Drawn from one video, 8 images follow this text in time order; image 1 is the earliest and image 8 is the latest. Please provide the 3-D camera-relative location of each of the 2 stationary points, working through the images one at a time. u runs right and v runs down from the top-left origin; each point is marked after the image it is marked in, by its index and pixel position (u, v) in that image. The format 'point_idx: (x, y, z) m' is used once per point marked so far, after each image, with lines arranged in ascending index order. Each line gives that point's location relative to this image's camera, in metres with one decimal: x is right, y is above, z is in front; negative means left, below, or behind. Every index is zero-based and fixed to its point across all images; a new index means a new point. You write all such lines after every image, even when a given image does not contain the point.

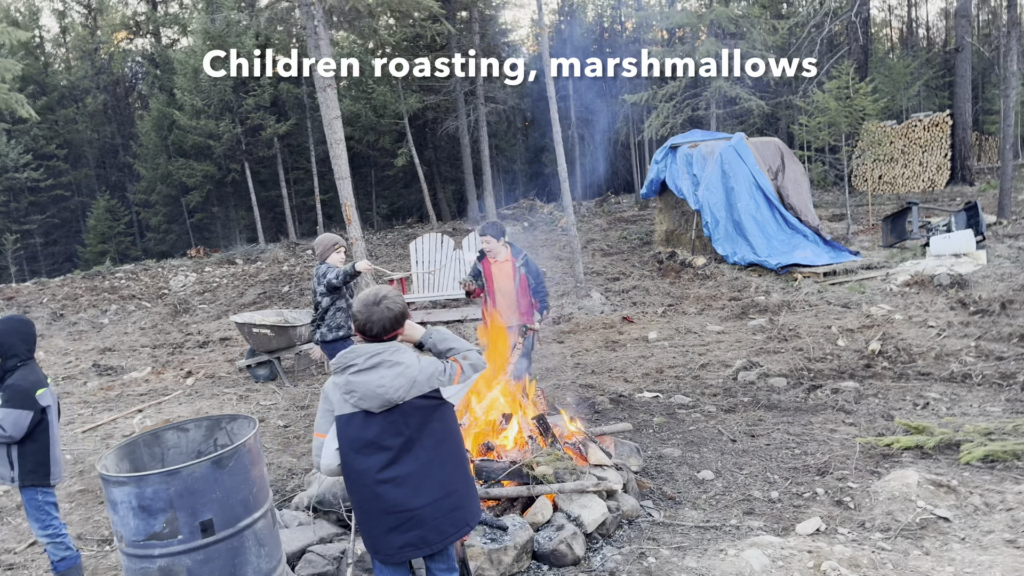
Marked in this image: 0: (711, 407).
0: (+1.4, -0.8, +5.7) m
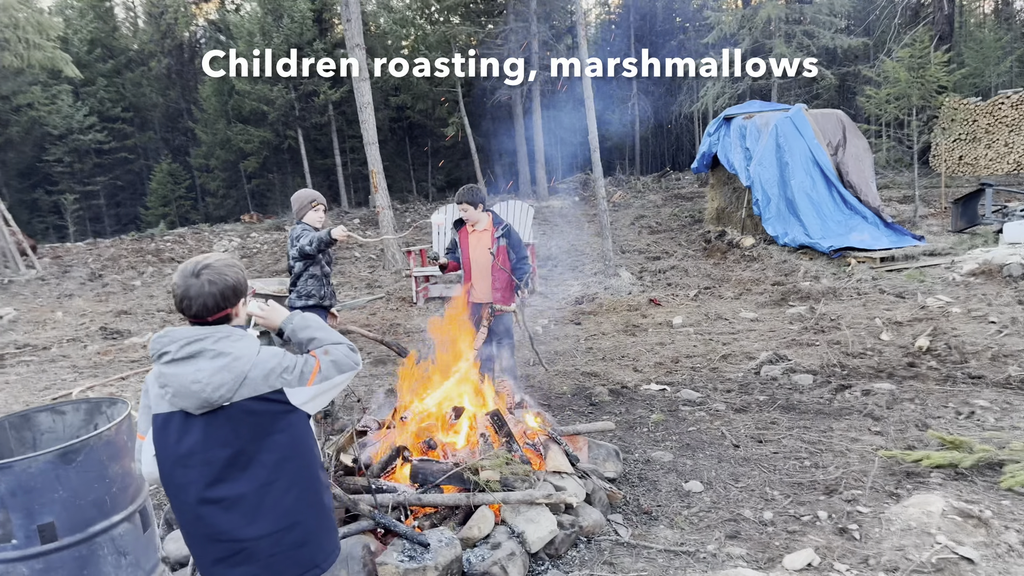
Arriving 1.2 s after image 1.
0: (+1.3, -0.7, +5.1) m
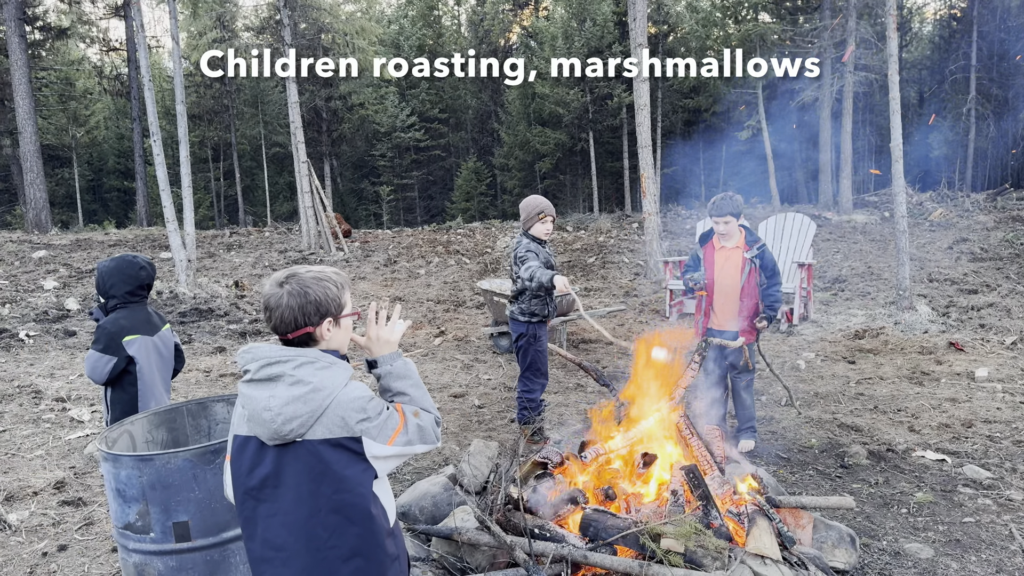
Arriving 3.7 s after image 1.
0: (+2.4, -1.0, +4.0) m
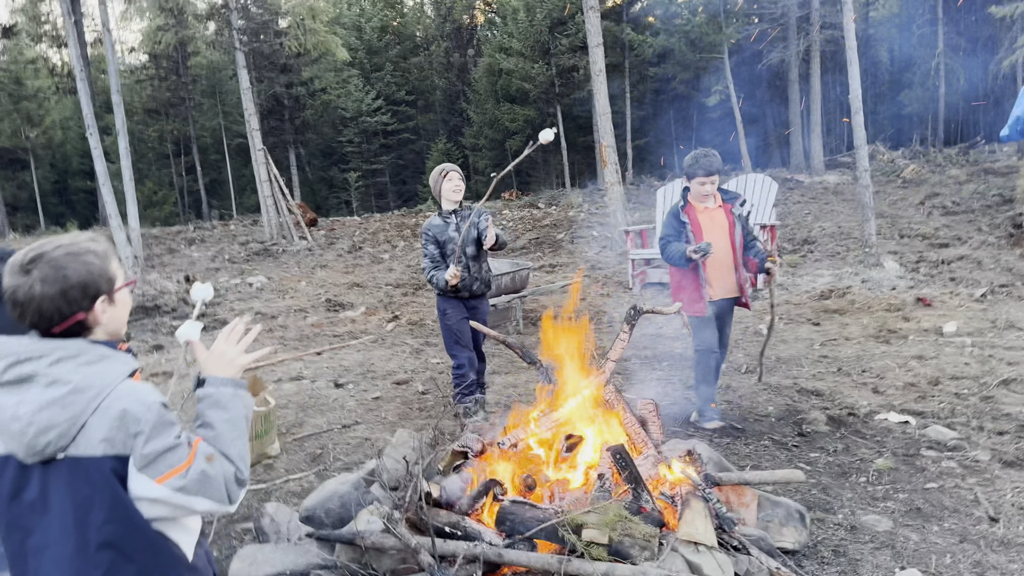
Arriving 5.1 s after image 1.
0: (+2.1, -0.8, +3.7) m
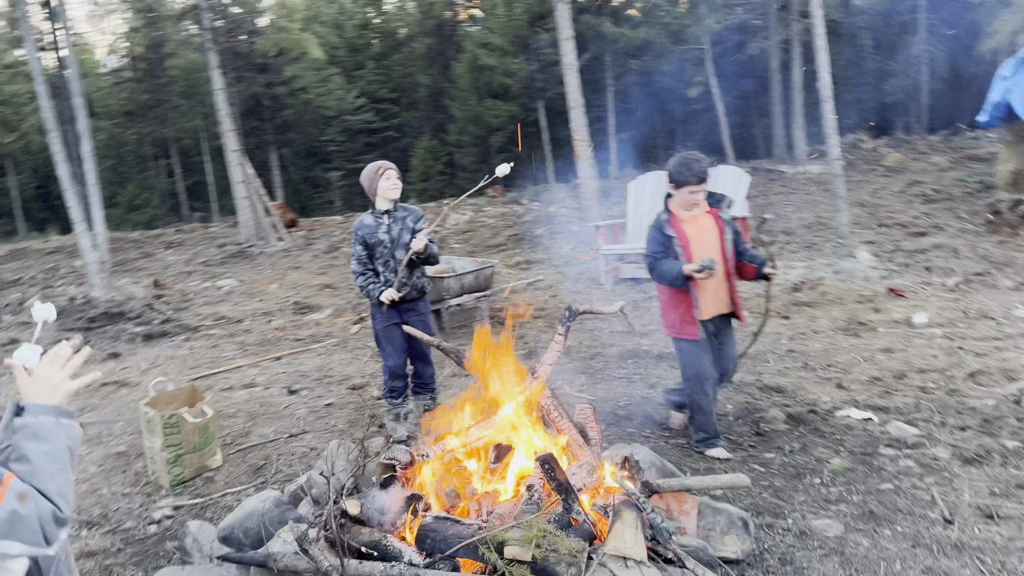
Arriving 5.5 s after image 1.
0: (+1.9, -0.7, +3.6) m
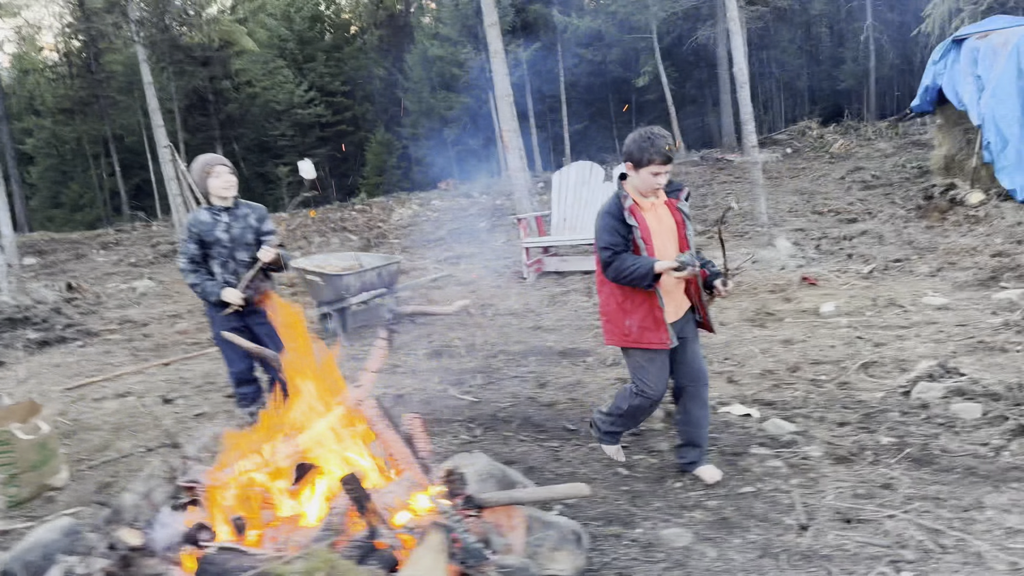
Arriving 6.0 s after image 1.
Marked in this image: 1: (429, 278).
0: (+1.3, -0.7, +3.4) m
1: (-0.9, +0.1, +8.6) m
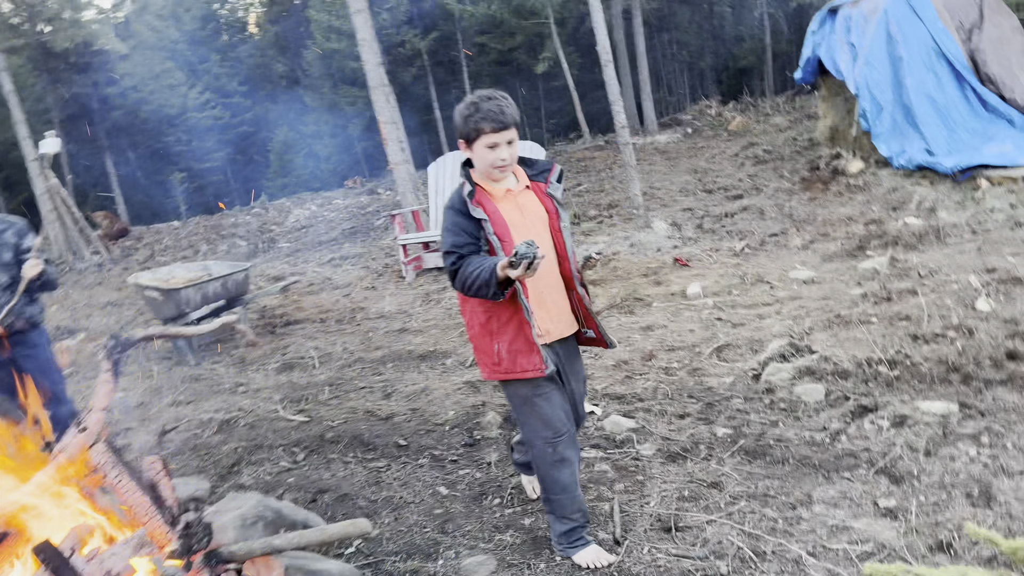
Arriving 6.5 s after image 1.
0: (+0.5, -0.6, +3.2) m
1: (-2.1, 0.0, +8.1) m
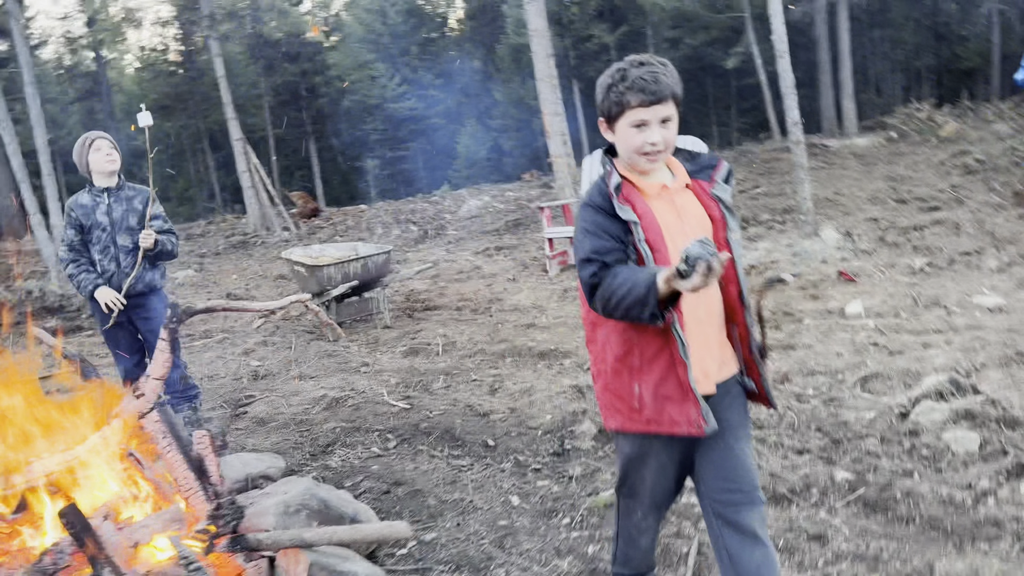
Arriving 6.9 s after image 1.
0: (+0.8, -0.7, +2.8) m
1: (-0.6, +0.2, +8.2) m
